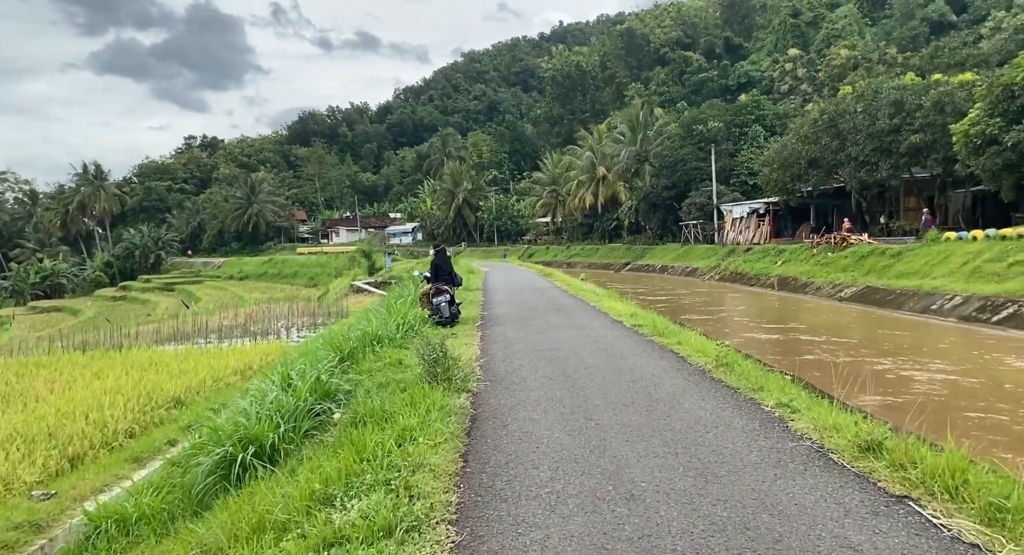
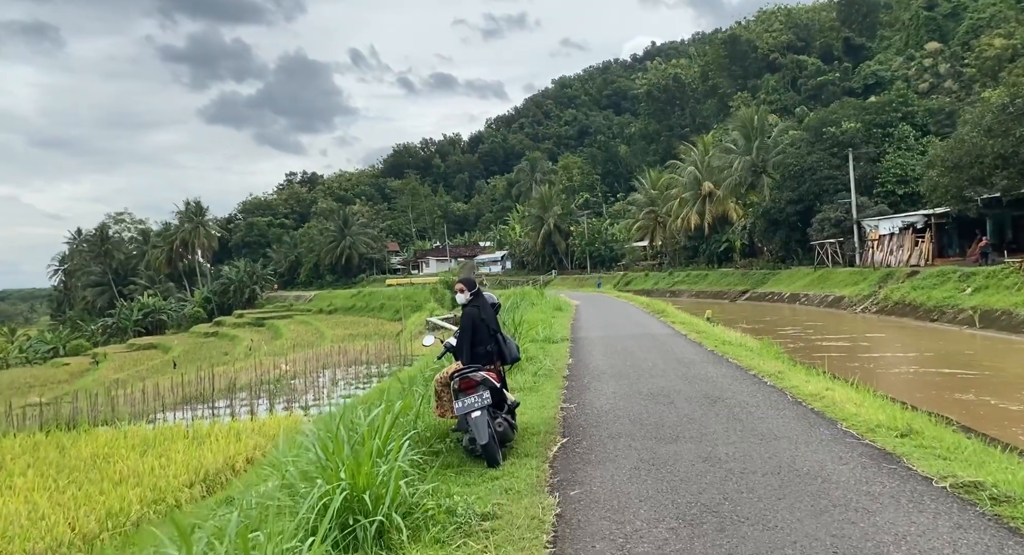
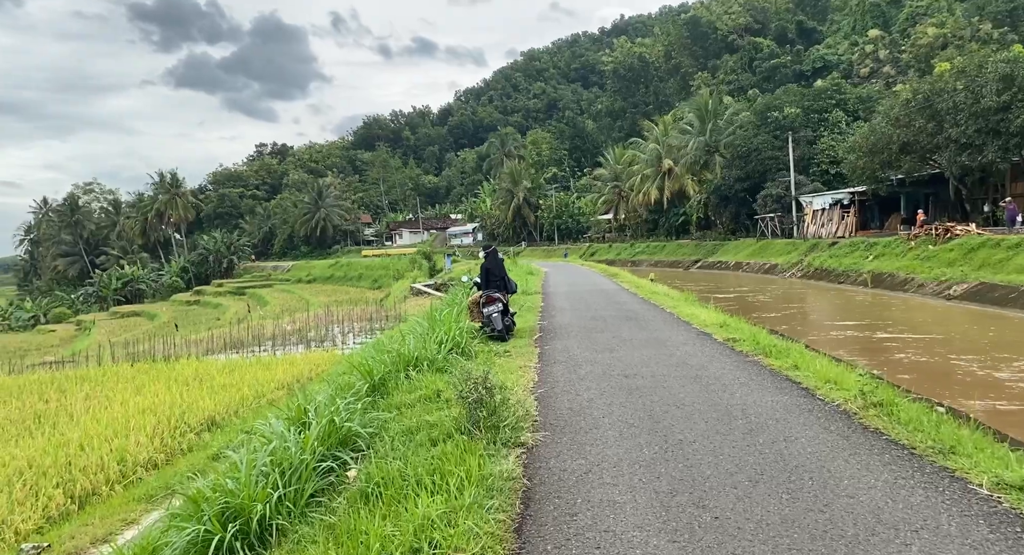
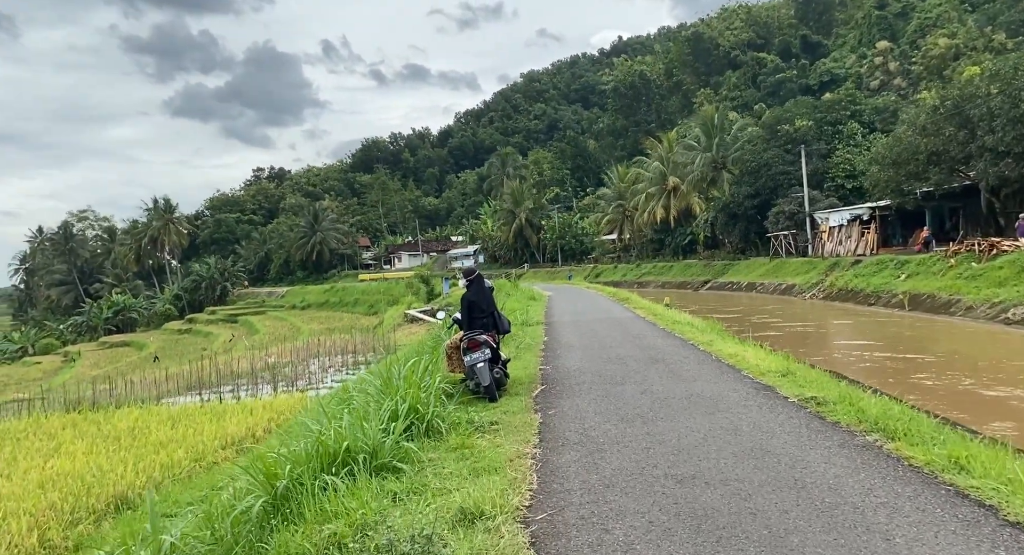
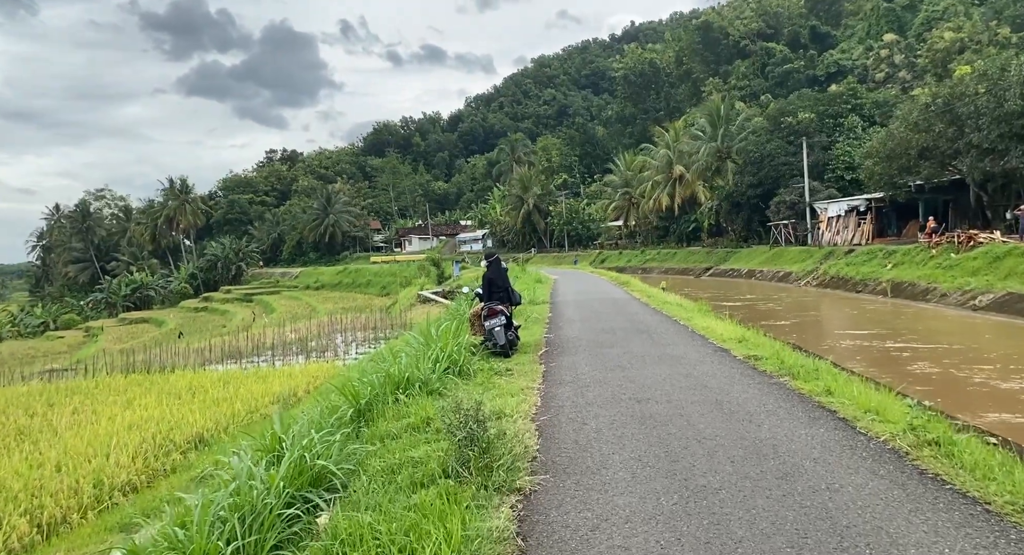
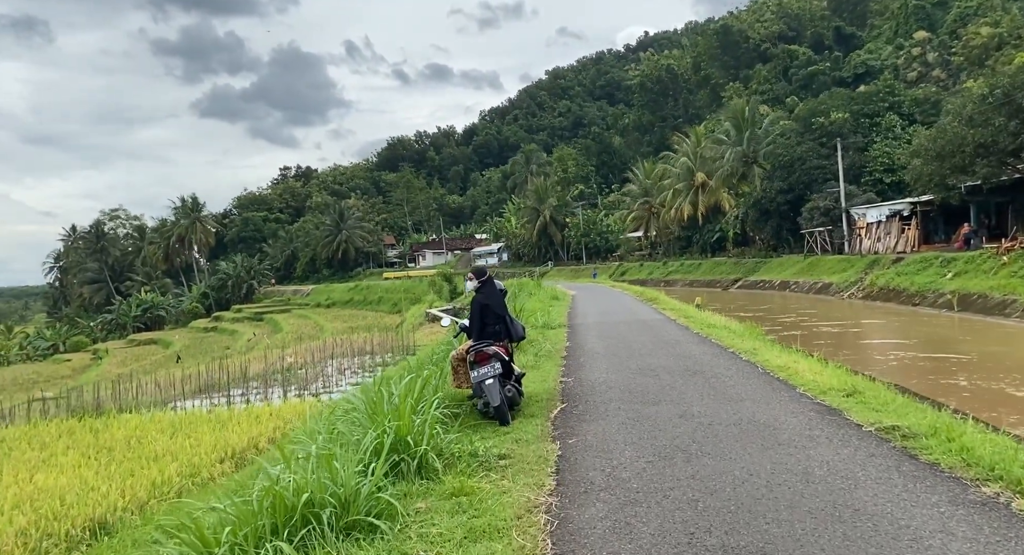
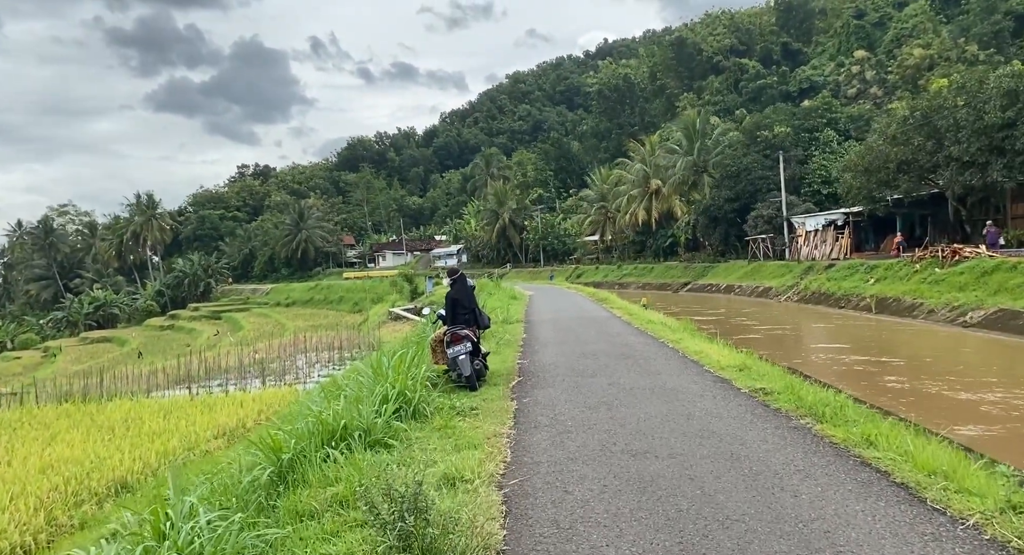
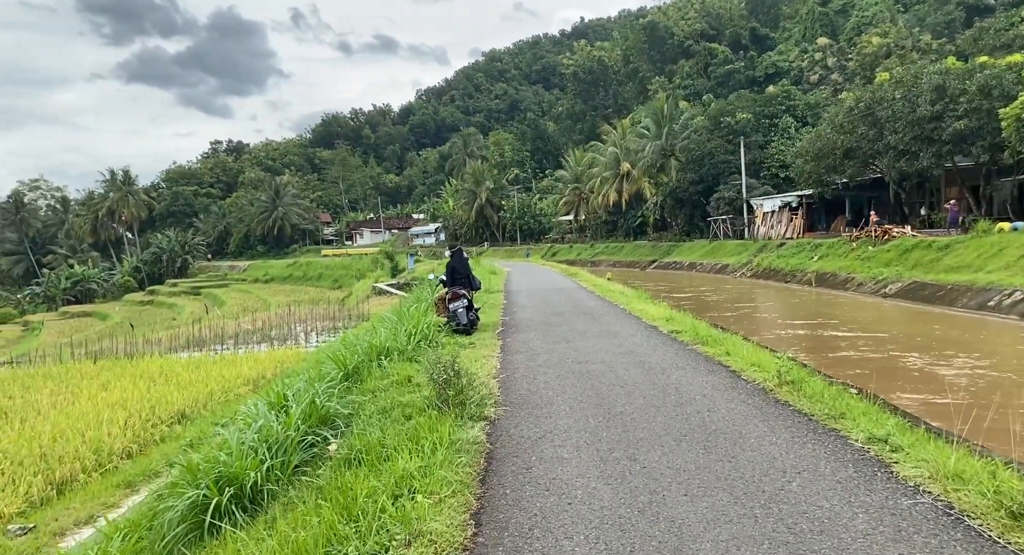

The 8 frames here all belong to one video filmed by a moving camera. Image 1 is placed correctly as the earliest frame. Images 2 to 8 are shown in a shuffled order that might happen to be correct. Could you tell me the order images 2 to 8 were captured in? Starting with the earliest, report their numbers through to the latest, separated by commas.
8, 3, 5, 7, 4, 6, 2
